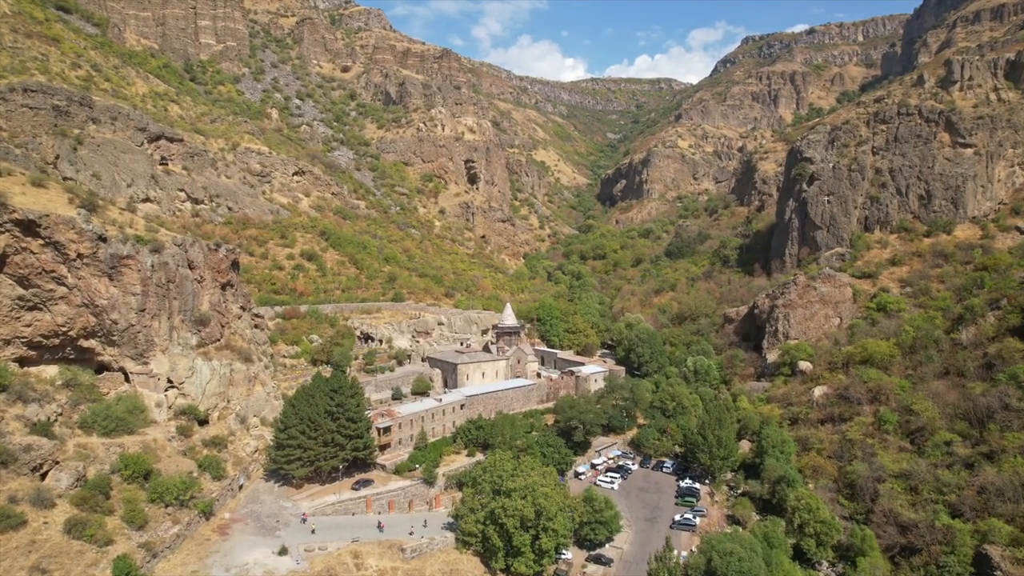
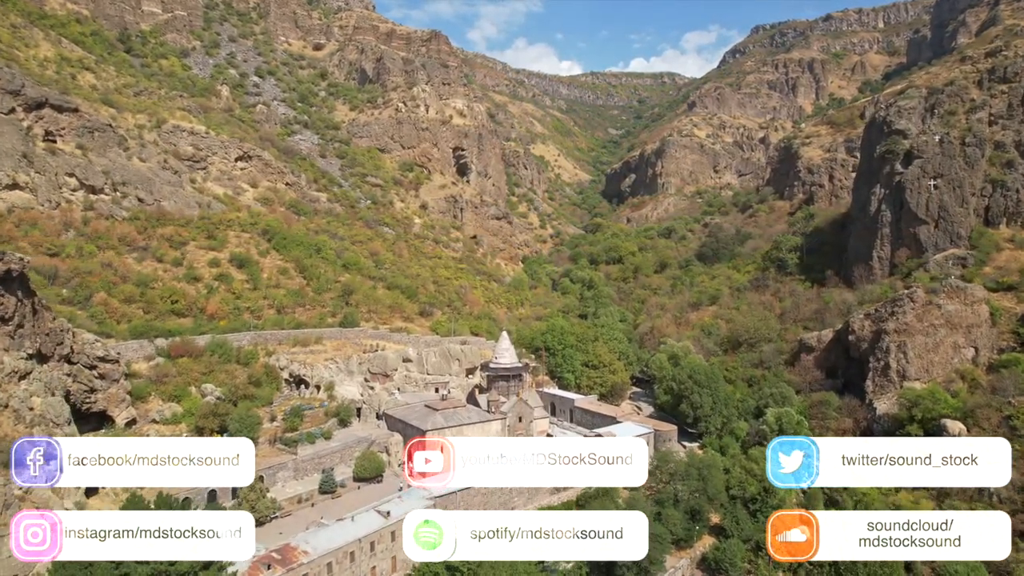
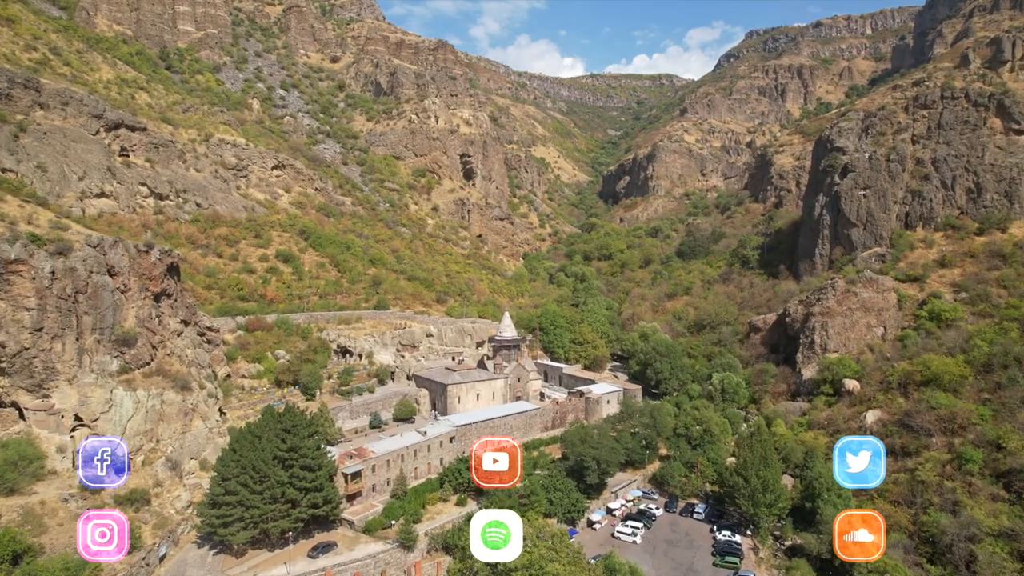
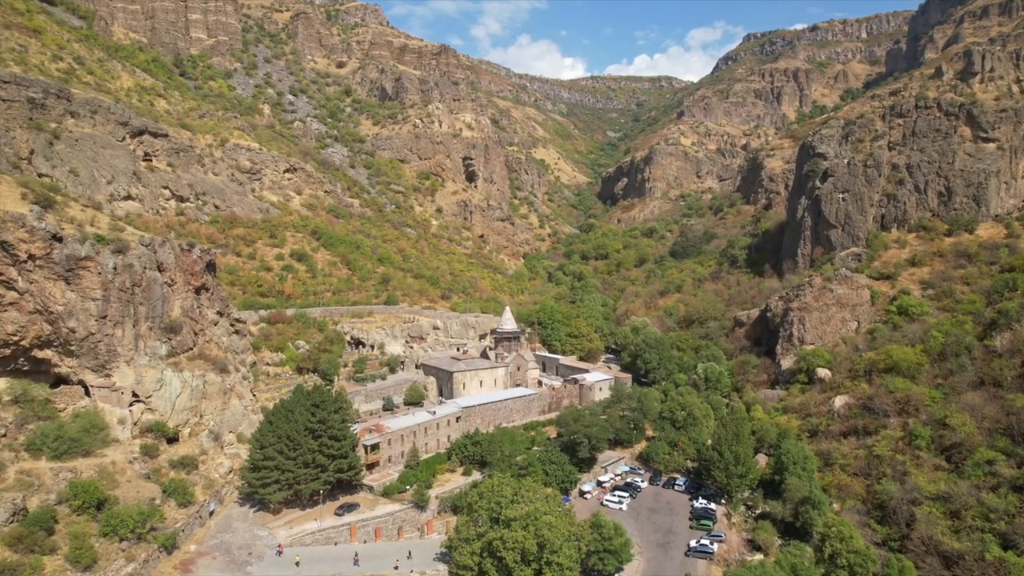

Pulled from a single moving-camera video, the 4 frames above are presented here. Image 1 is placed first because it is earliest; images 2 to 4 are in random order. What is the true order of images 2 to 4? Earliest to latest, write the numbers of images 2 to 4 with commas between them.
4, 3, 2
